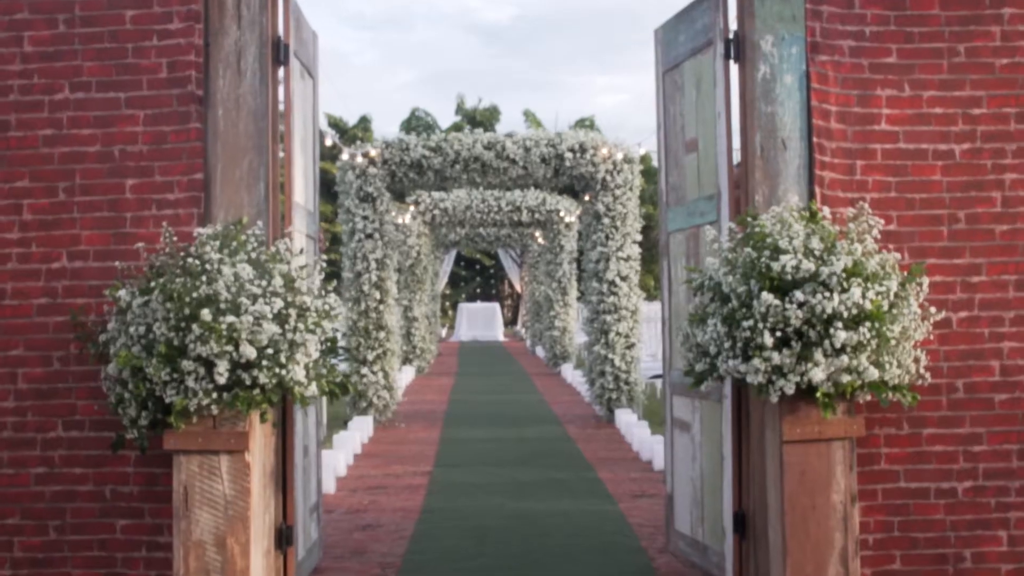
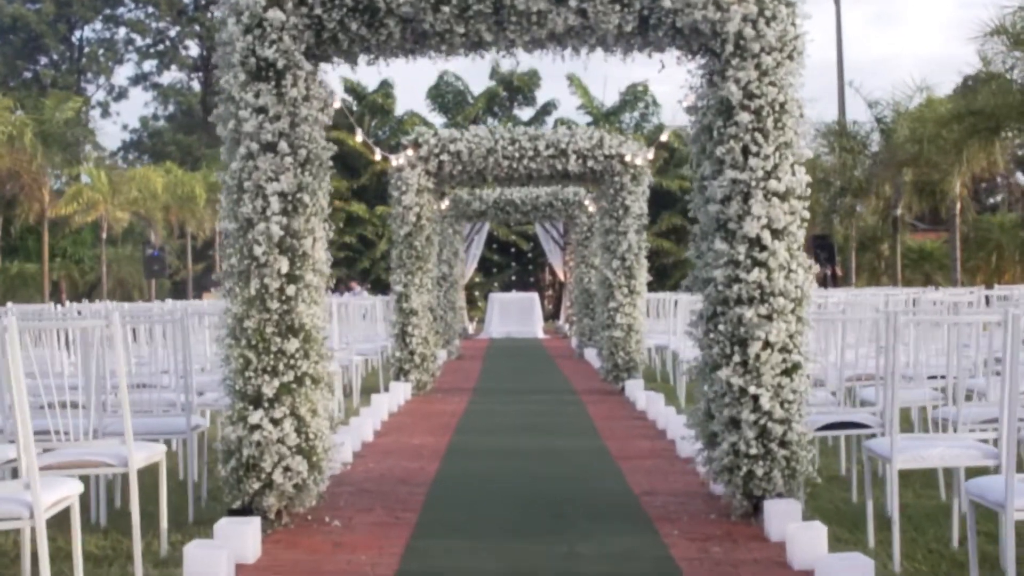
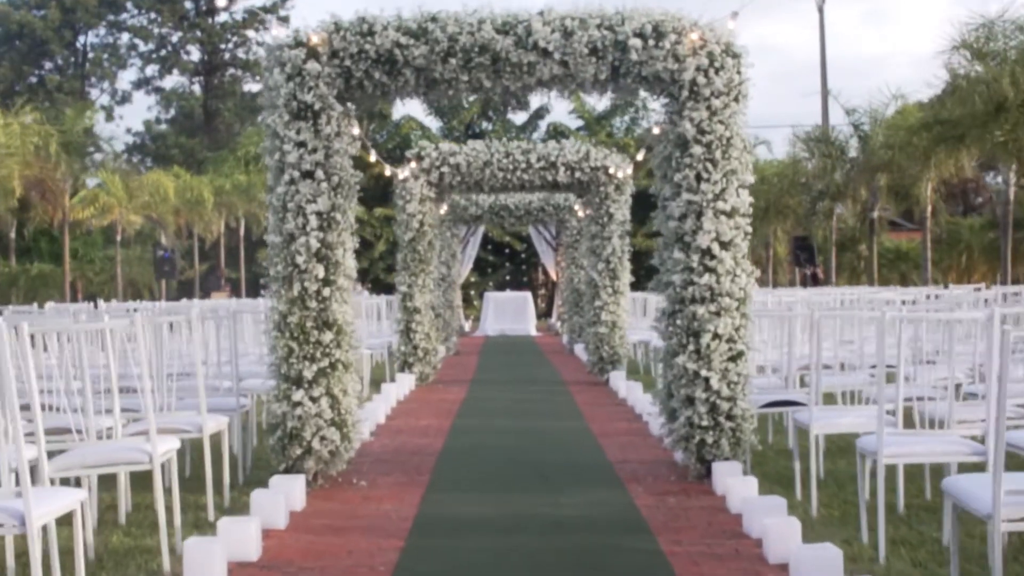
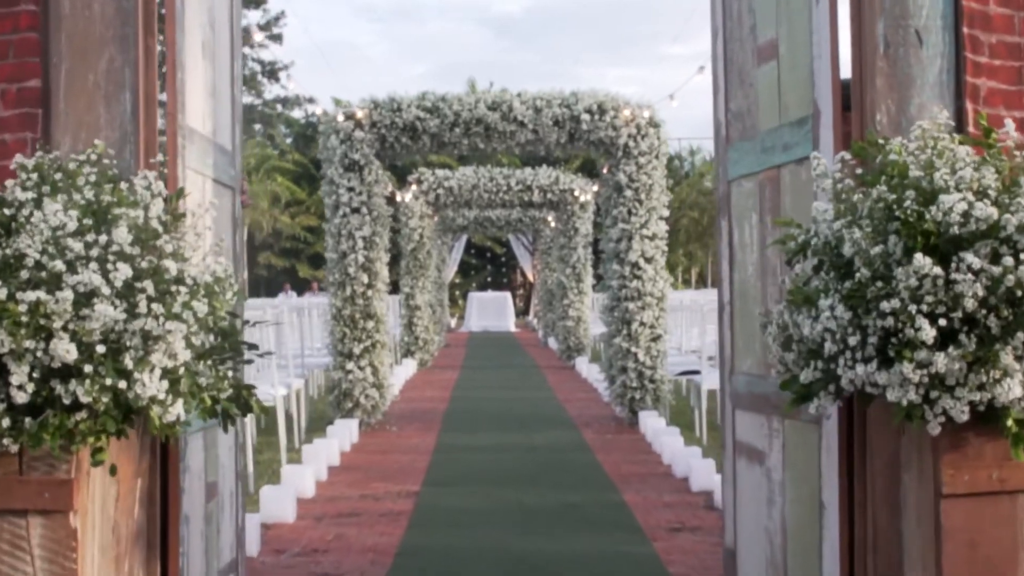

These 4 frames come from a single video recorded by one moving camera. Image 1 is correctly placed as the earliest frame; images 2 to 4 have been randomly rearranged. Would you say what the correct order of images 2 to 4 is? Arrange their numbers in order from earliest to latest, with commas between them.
4, 3, 2
